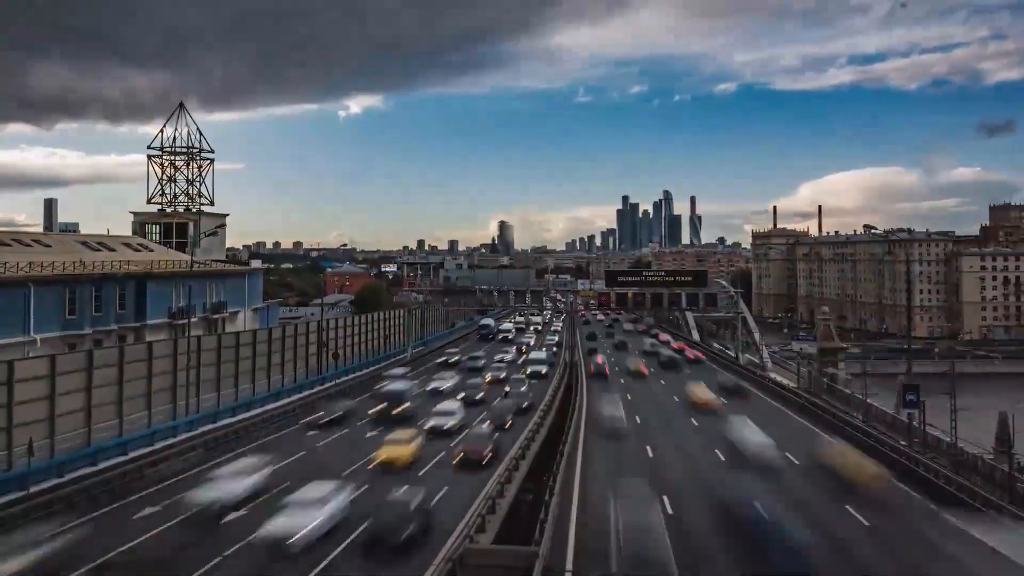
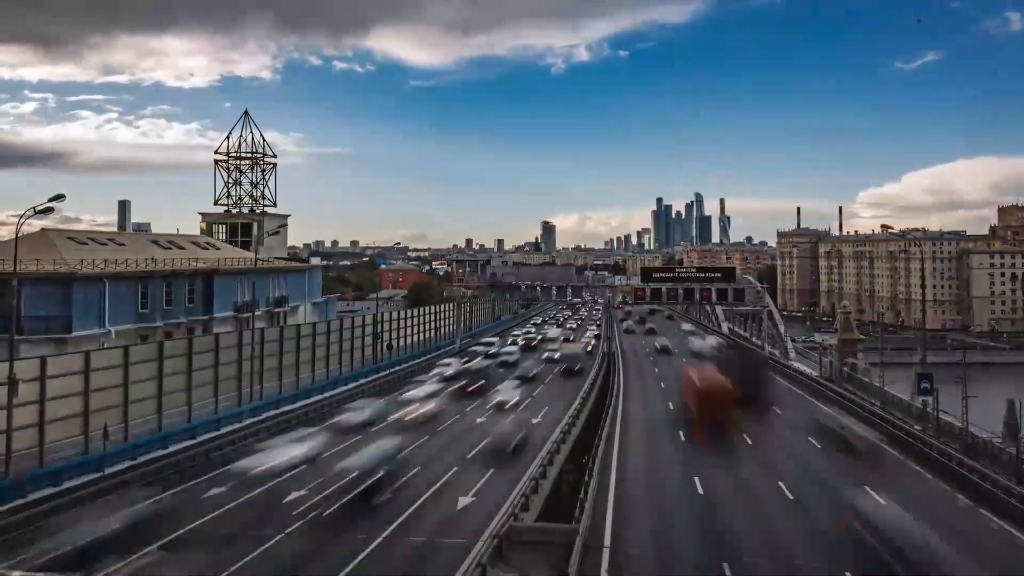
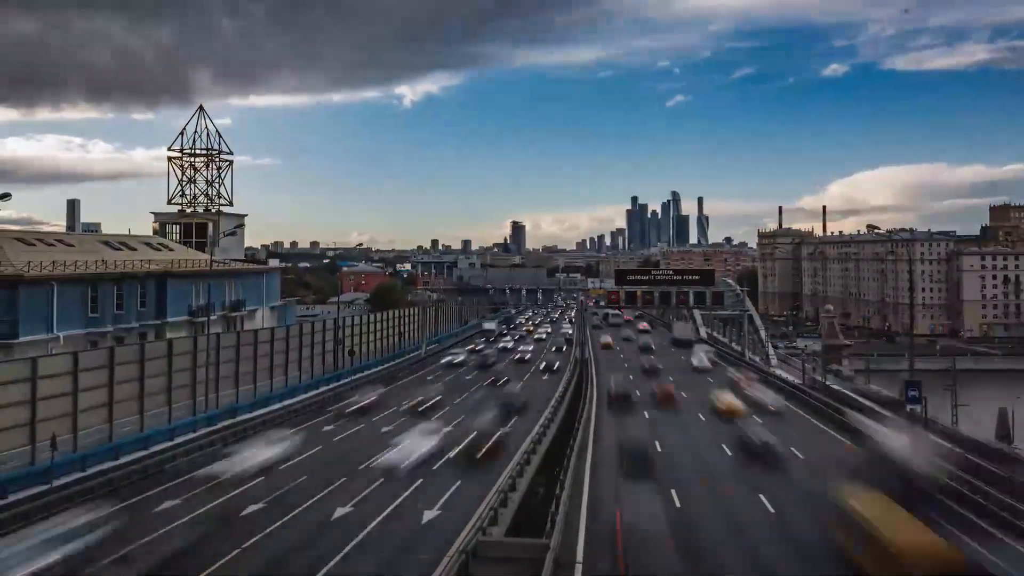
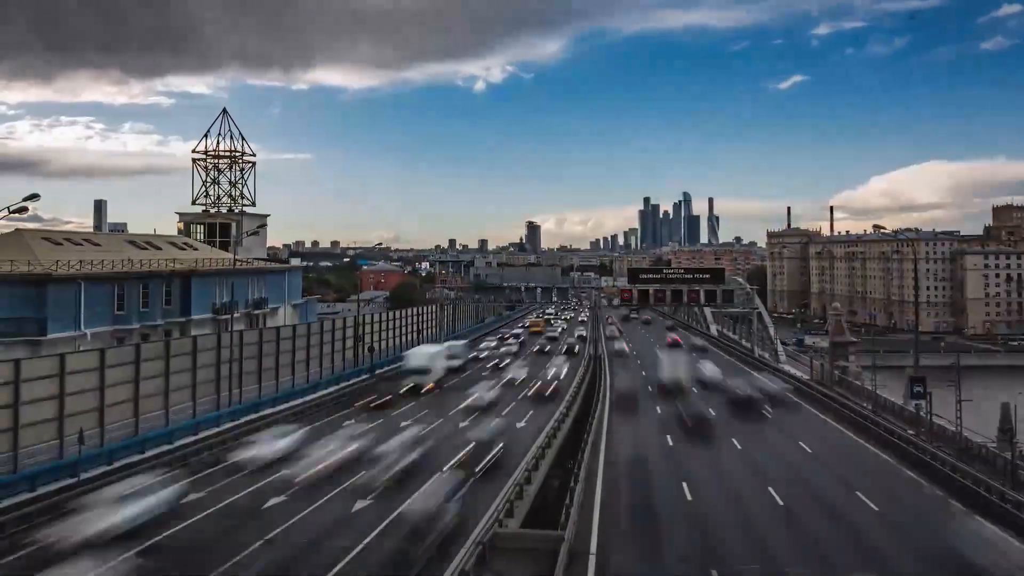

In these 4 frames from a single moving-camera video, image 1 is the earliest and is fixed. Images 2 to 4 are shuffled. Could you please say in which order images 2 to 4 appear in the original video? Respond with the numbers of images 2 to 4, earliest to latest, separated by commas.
3, 4, 2
